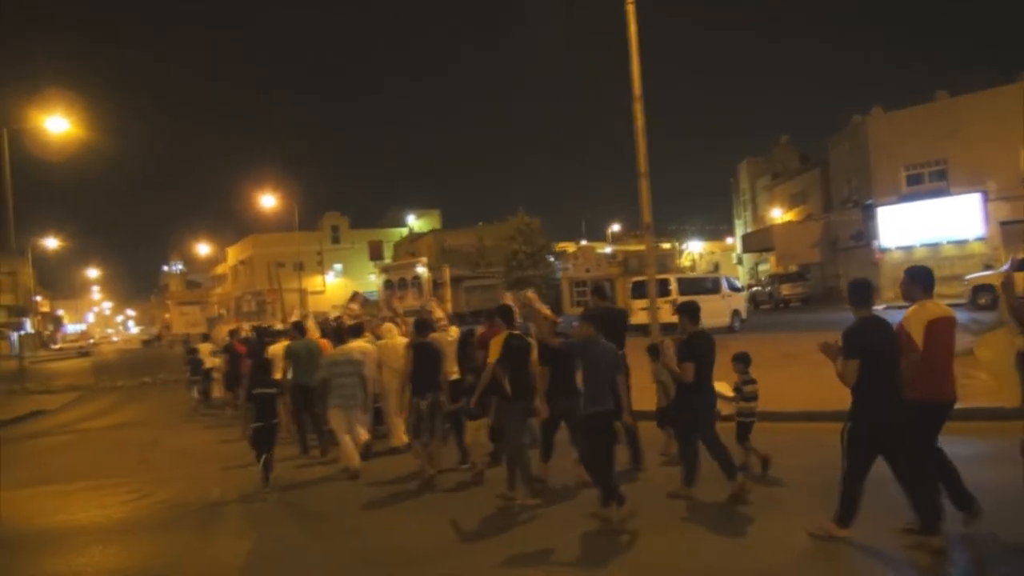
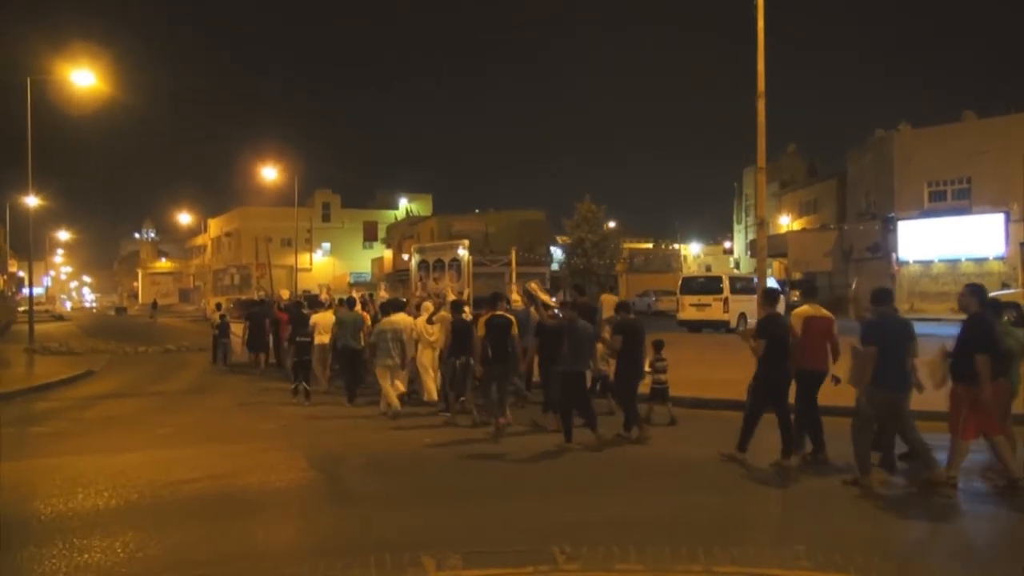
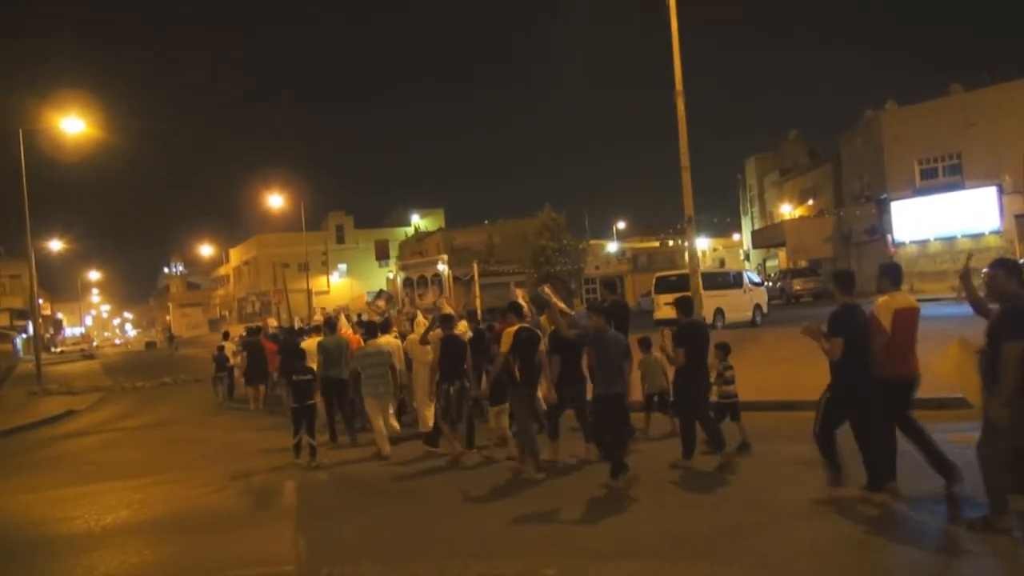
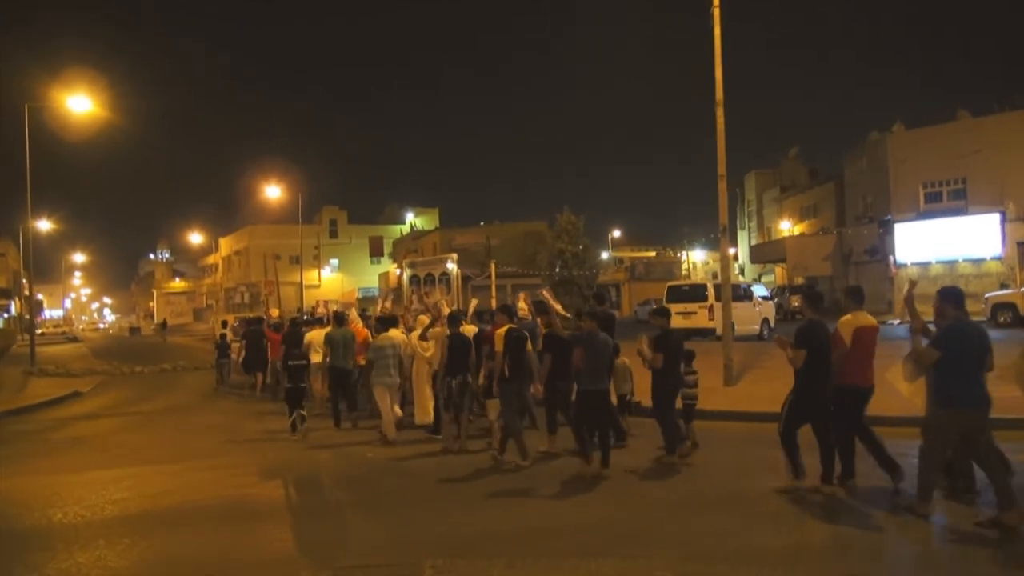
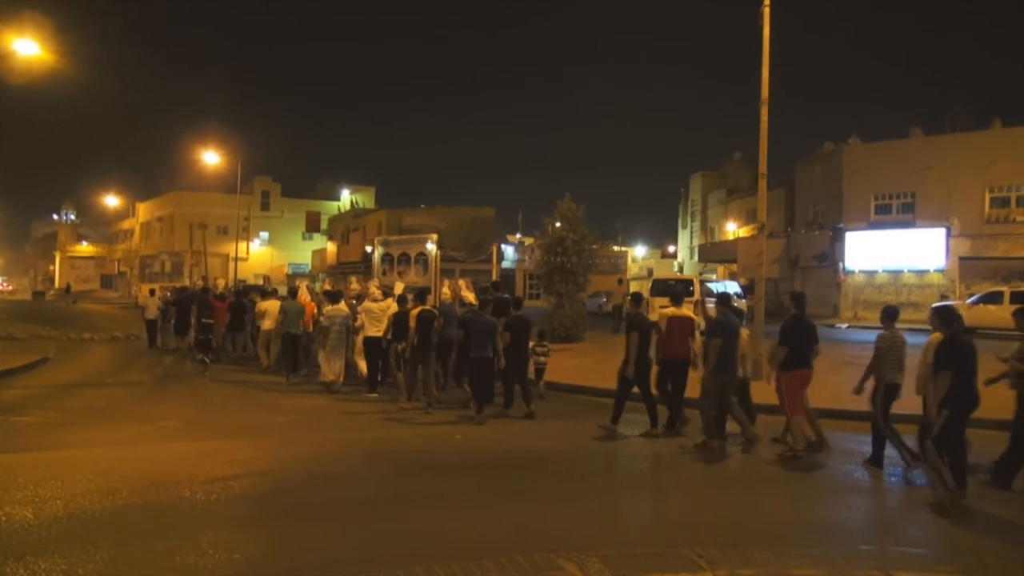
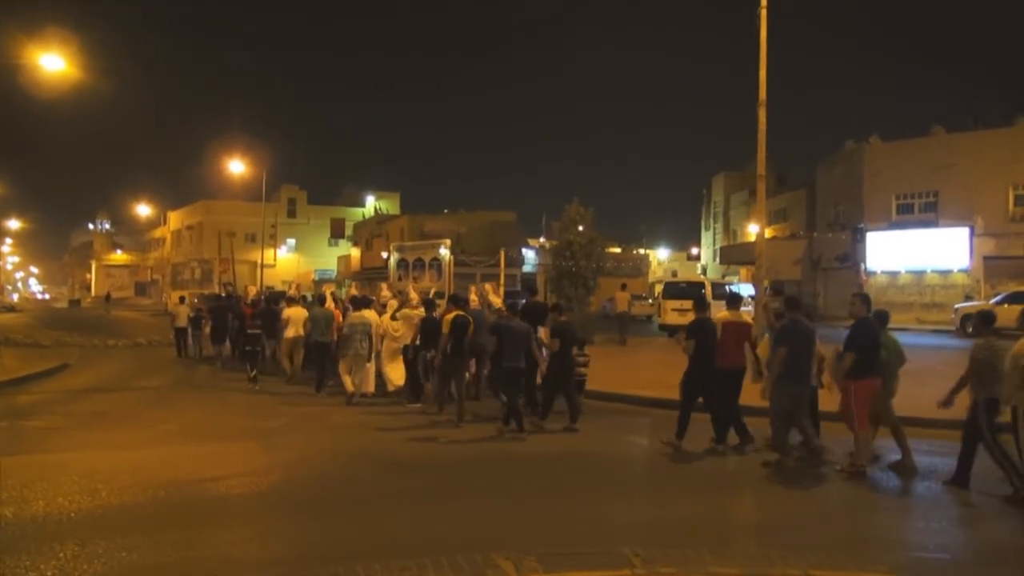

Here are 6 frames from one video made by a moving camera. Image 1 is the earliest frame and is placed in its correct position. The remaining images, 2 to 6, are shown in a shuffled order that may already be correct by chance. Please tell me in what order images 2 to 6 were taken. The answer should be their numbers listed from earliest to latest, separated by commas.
3, 4, 2, 6, 5
